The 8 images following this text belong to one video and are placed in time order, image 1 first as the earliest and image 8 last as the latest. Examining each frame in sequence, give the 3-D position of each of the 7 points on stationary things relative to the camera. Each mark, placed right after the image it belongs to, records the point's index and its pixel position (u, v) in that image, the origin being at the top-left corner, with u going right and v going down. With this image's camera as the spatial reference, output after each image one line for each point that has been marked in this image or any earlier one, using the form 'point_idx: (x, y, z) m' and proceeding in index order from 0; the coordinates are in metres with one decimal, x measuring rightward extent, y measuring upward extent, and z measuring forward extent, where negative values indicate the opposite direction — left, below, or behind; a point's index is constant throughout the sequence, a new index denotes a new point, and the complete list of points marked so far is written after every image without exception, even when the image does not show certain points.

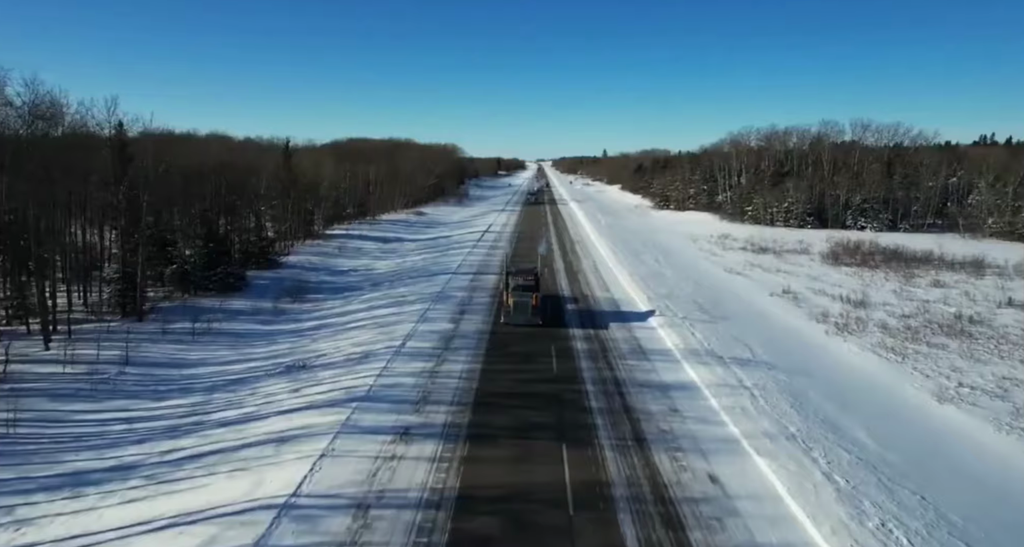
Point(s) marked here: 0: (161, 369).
0: (-9.5, -2.5, +19.8) m
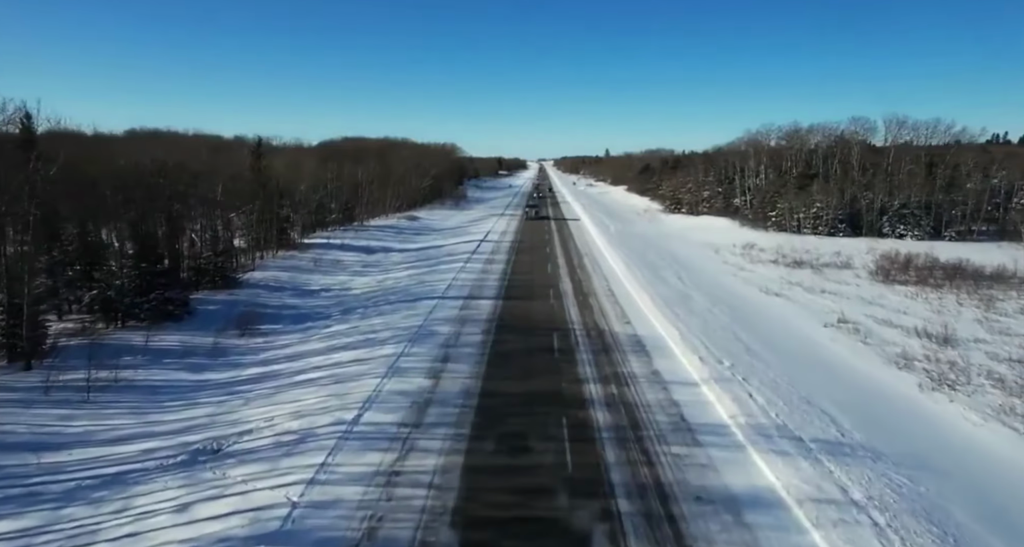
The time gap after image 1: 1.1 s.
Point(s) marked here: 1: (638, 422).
0: (-9.6, -3.5, +14.1) m
1: (+2.6, -3.1, +15.3) m
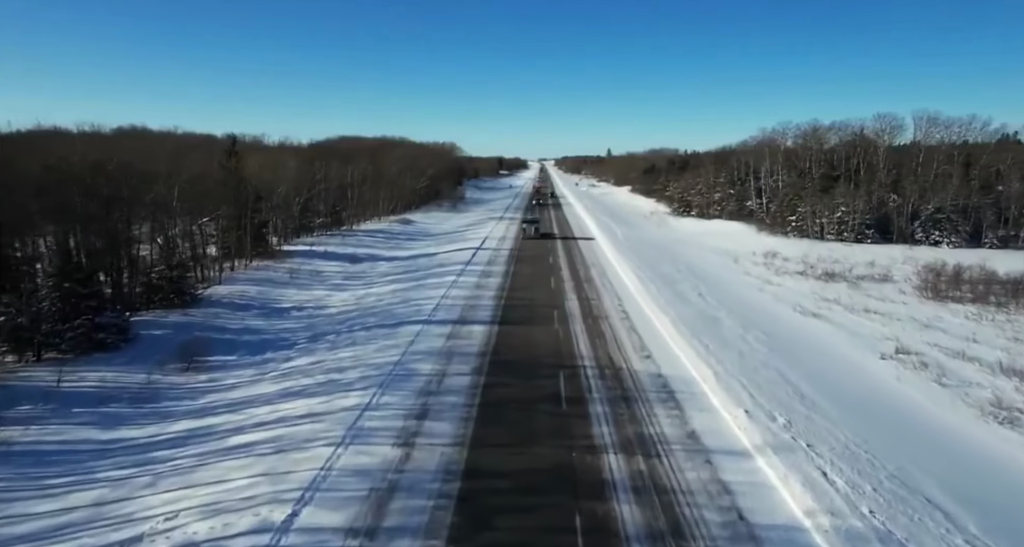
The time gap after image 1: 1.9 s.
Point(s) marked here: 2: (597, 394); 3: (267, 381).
0: (-9.7, -4.1, +9.8) m
1: (+2.5, -3.8, +11.0) m
2: (+2.0, -2.8, +17.3) m
3: (-6.6, -2.8, +19.5) m
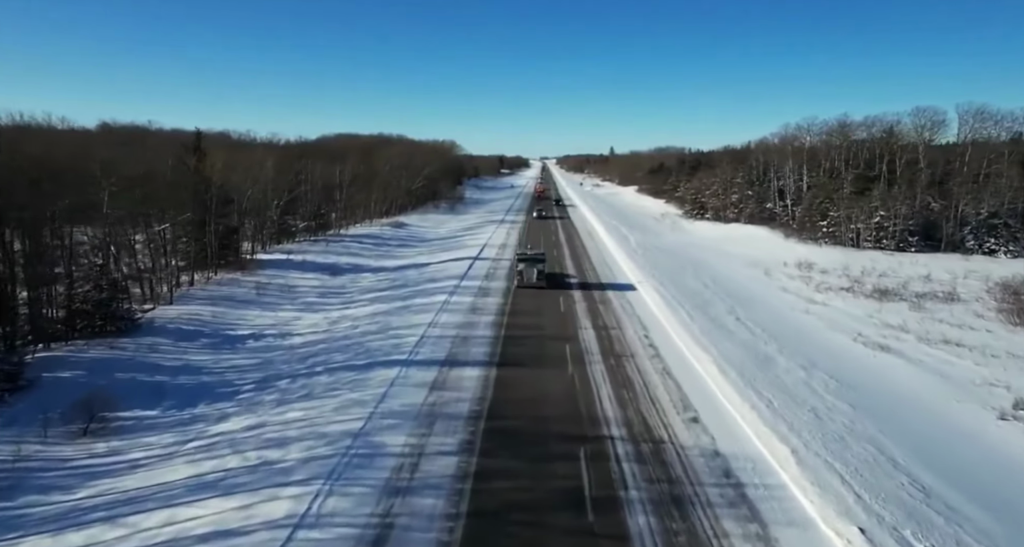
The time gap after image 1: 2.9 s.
0: (-9.6, -4.9, +4.7) m
1: (+2.5, -4.5, +5.8) m
2: (+2.0, -3.6, +12.1) m
3: (-6.5, -3.5, +14.4) m
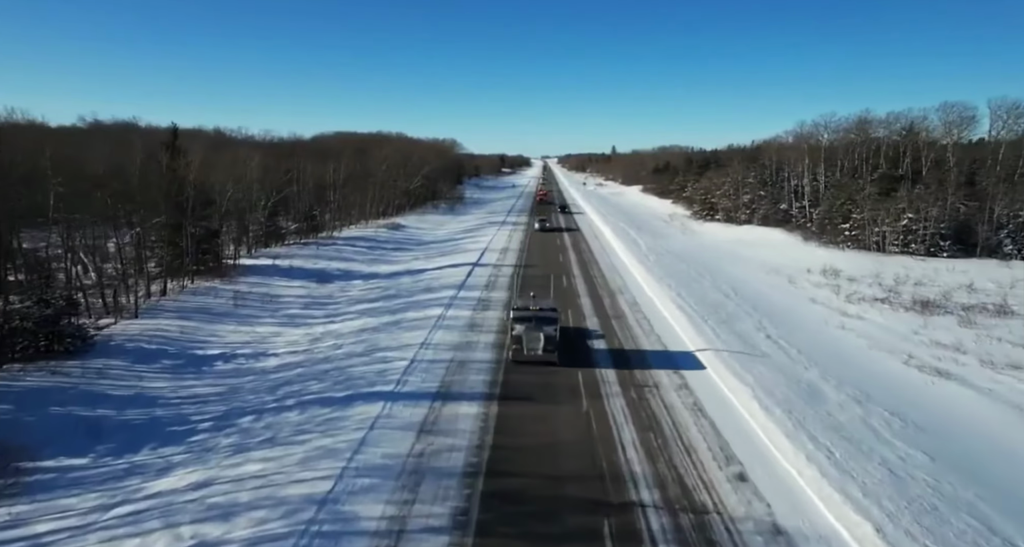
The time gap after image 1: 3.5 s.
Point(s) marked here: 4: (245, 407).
0: (-9.6, -5.3, +1.8) m
1: (+2.6, -4.9, +2.9) m
2: (+2.1, -4.0, +9.2) m
3: (-6.4, -3.9, +11.4) m
4: (-6.3, -3.1, +17.3) m
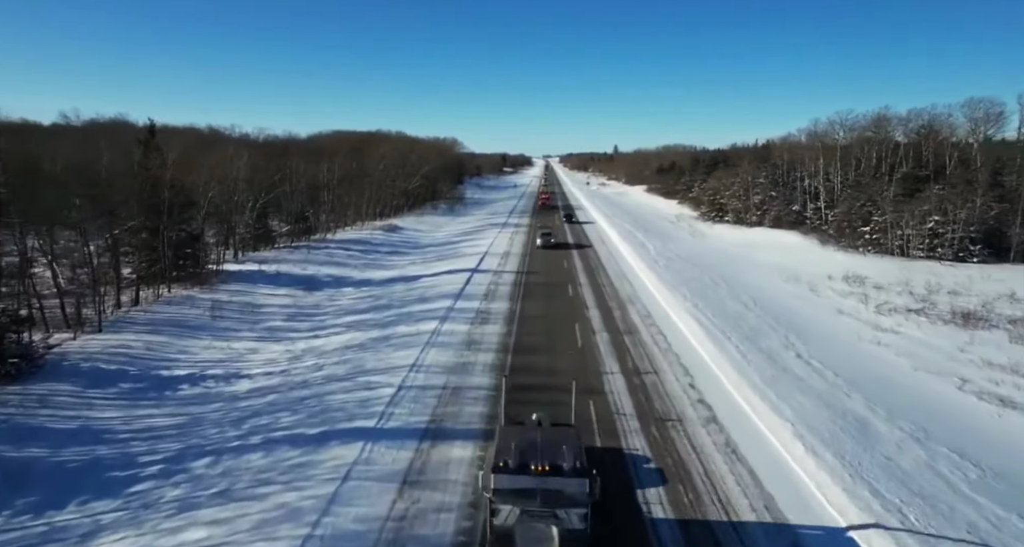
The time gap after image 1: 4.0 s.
0: (-9.6, -5.6, -0.7) m
1: (+2.6, -5.3, +0.4) m
2: (+2.1, -4.4, +6.7) m
3: (-6.4, -4.3, +9.0) m
4: (-6.3, -3.5, +14.9) m
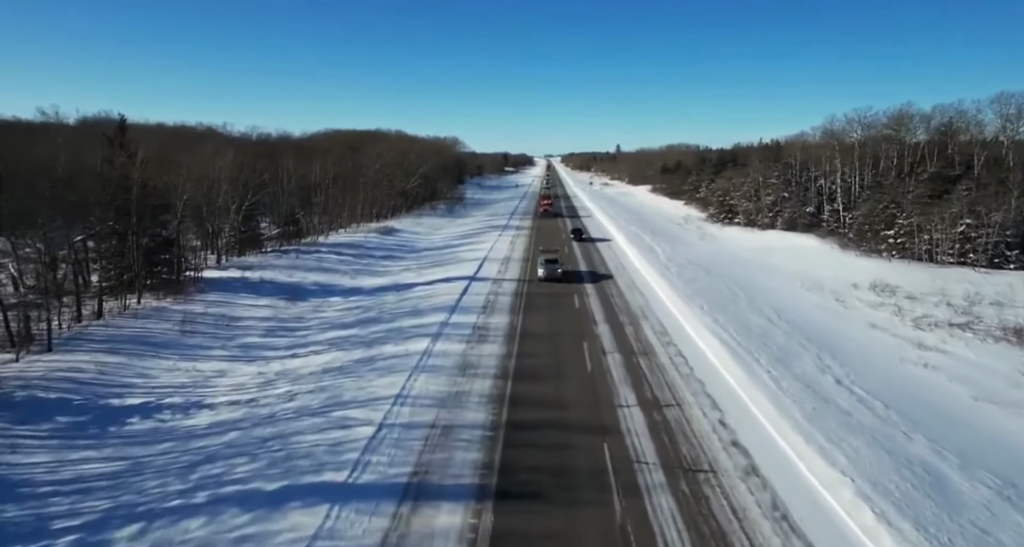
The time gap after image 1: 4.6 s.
0: (-9.6, -6.0, -3.3) m
1: (+2.6, -5.7, -2.2) m
2: (+2.1, -4.7, +4.1) m
3: (-6.4, -4.6, +6.3) m
4: (-6.3, -3.8, +12.3) m
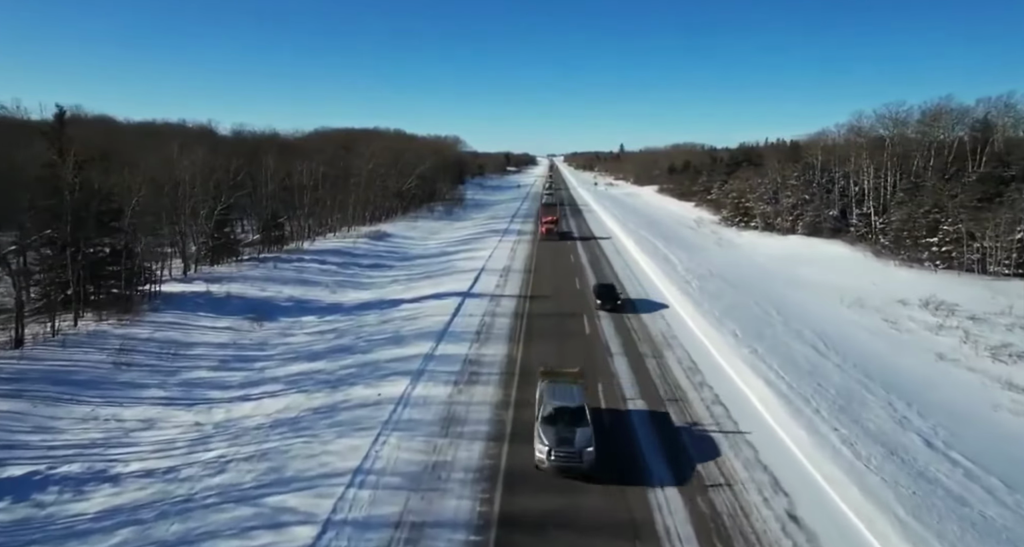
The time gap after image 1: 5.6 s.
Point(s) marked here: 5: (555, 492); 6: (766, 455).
0: (-9.7, -6.6, -7.4) m
1: (+2.5, -6.3, -6.4) m
2: (+2.0, -5.4, -0.1) m
3: (-6.5, -5.3, +2.2) m
4: (-6.4, -4.5, +8.1) m
5: (+0.6, -3.4, +11.7) m
6: (+4.8, -3.3, +13.8) m
